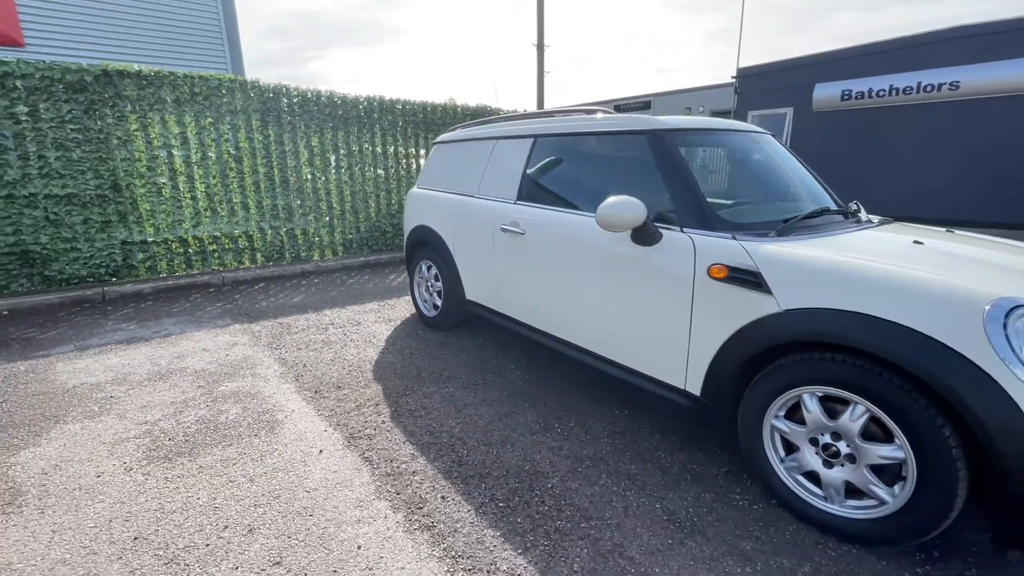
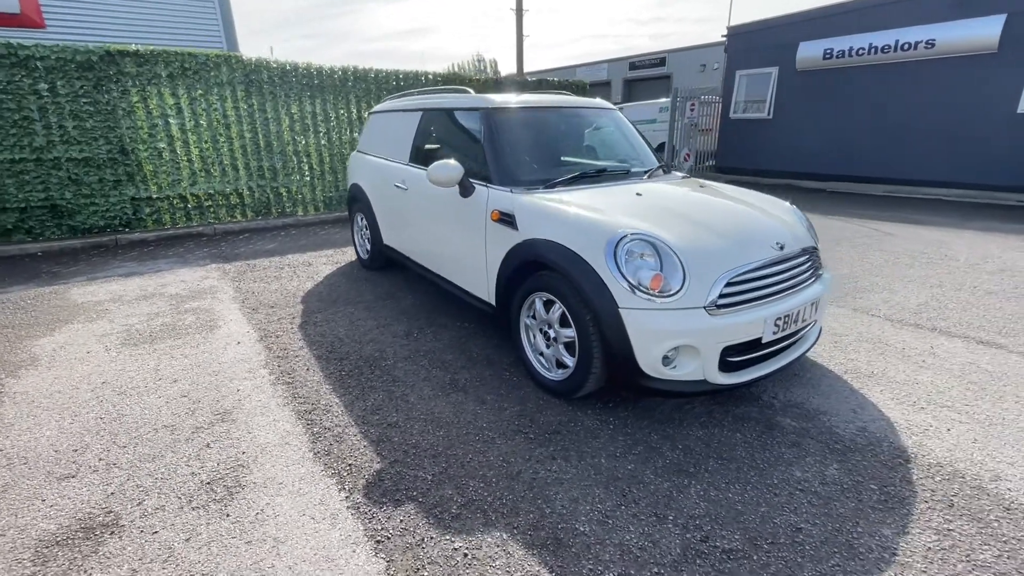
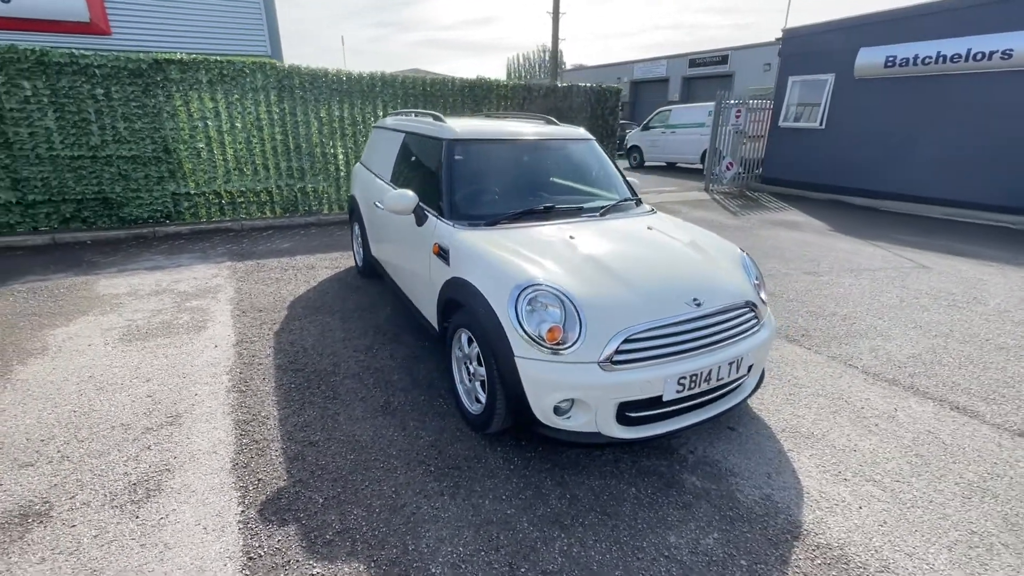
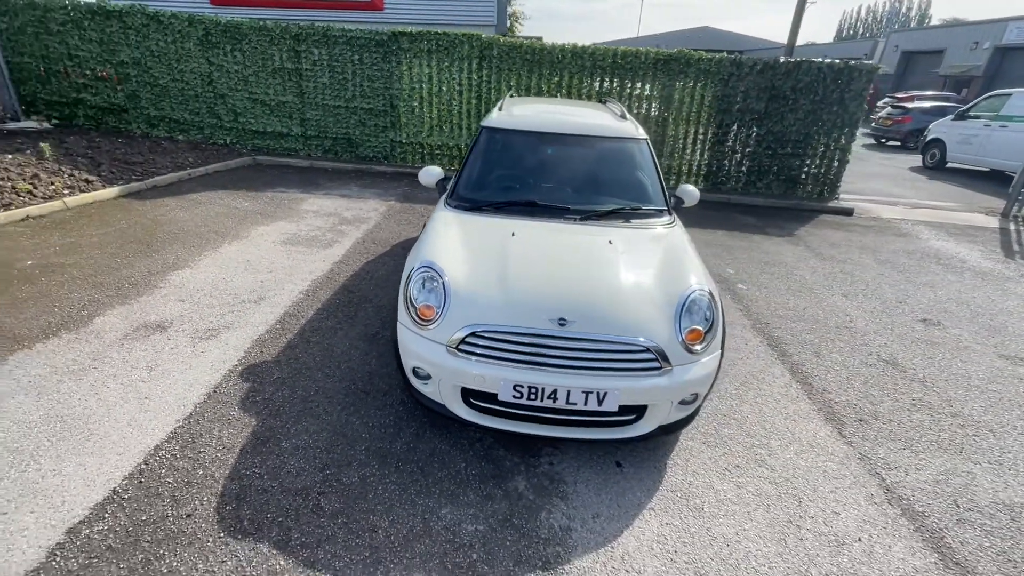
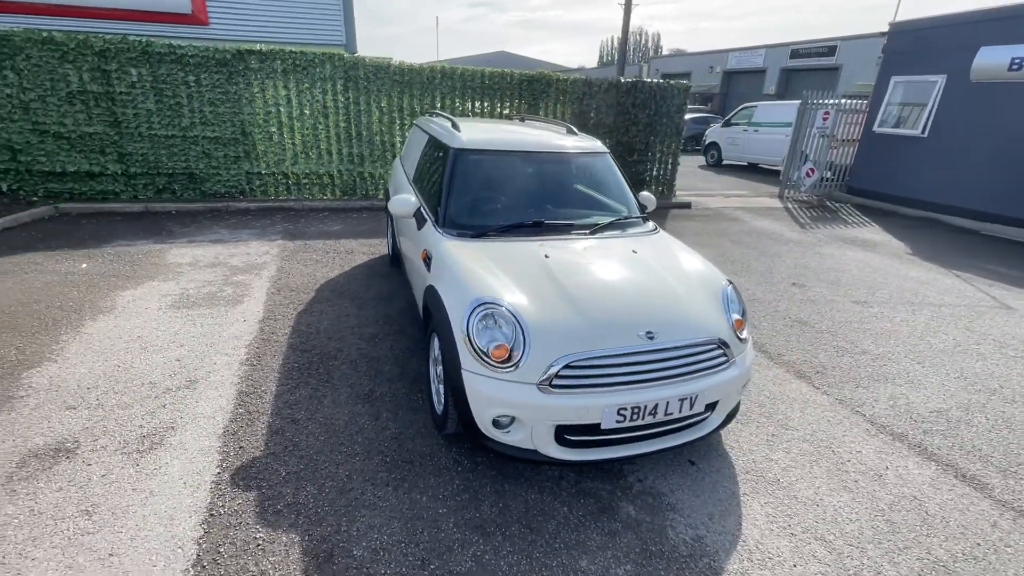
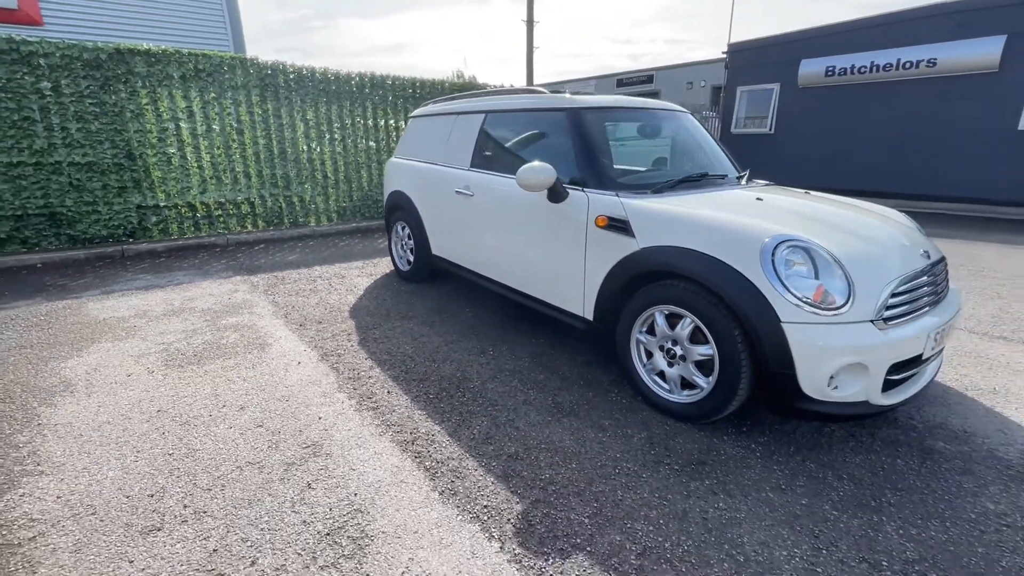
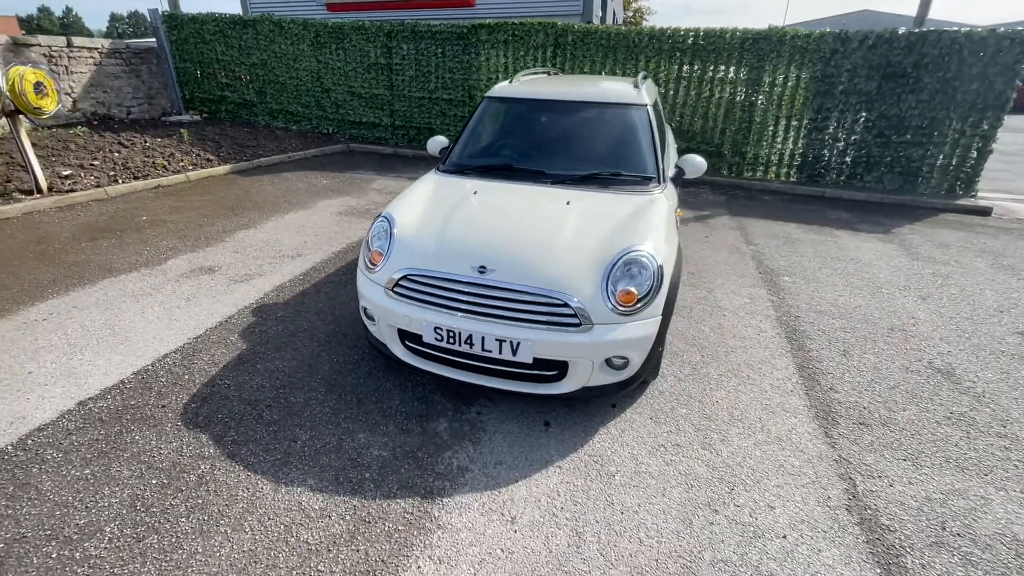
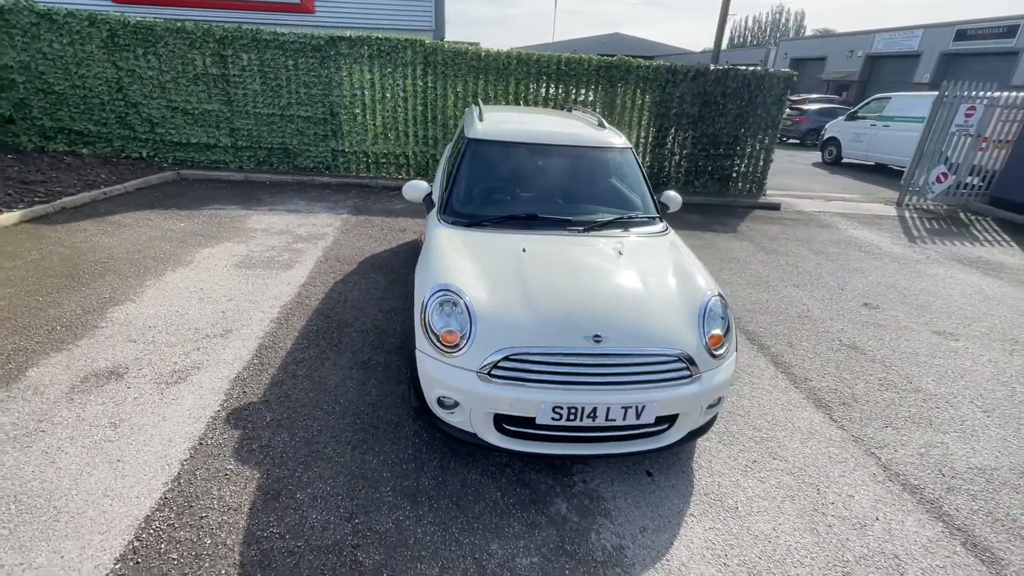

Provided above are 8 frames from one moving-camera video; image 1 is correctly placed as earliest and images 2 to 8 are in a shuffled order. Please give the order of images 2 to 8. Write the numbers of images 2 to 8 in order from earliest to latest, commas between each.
6, 2, 3, 5, 8, 4, 7
